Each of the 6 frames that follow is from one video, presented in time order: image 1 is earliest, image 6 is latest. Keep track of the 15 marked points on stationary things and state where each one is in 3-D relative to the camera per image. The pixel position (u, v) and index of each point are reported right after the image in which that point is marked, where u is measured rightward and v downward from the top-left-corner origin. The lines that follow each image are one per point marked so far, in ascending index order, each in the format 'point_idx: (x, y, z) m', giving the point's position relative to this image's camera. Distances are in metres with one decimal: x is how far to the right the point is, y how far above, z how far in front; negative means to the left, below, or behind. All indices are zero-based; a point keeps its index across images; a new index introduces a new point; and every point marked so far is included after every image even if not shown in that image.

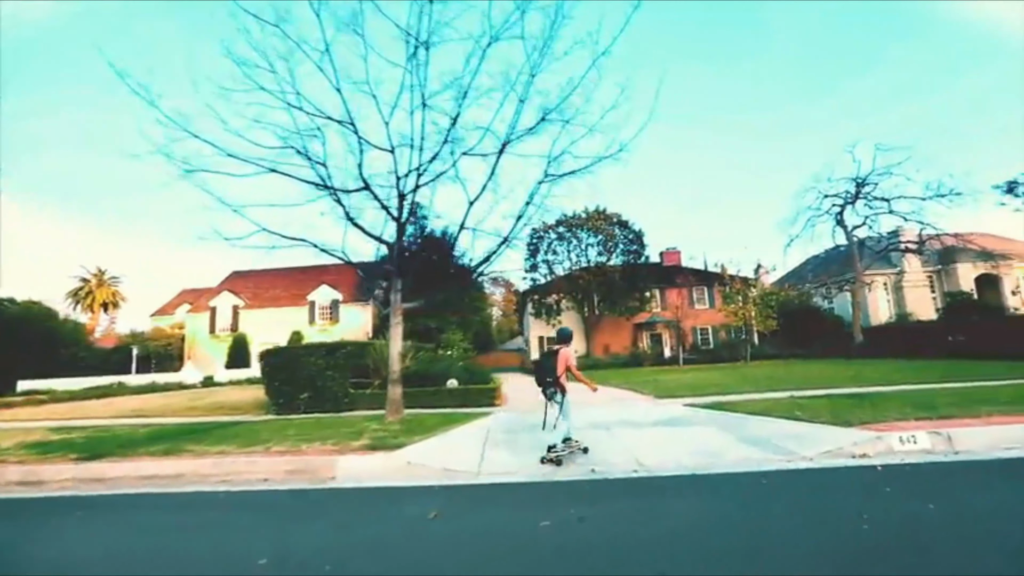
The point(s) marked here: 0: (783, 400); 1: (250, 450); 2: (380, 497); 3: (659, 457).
0: (+5.0, -2.1, +9.9) m
1: (-3.4, -2.1, +6.8) m
2: (-1.3, -2.0, +5.2) m
3: (+1.9, -2.2, +6.8) m
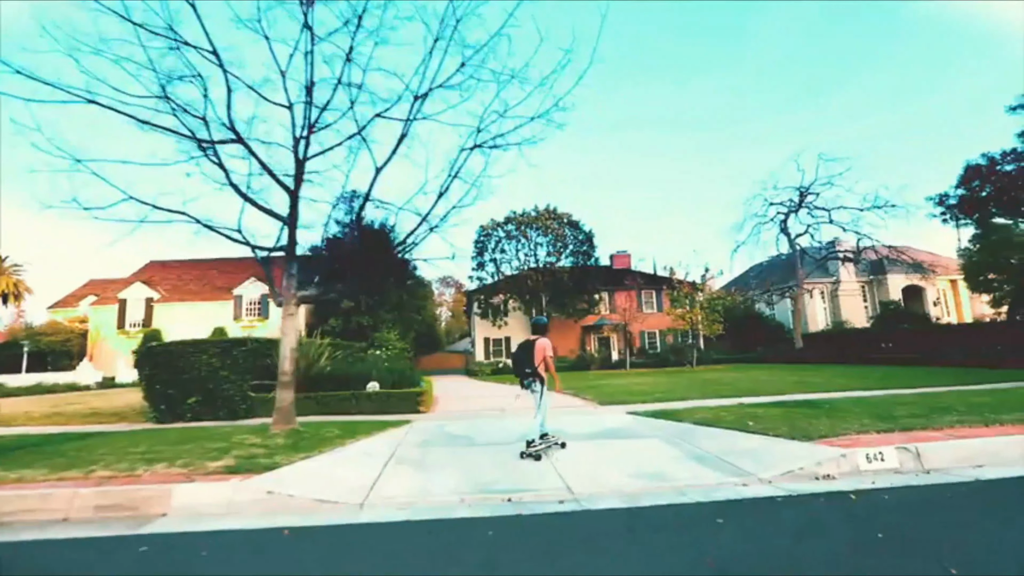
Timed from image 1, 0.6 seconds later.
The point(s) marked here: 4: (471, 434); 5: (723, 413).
0: (+3.7, -2.1, +8.9) m
1: (-4.4, -1.8, +5.2) m
2: (-2.2, -1.8, +3.7) m
3: (+0.9, -2.0, +5.6) m
4: (-0.7, -2.3, +8.4) m
5: (+3.5, -2.1, +8.8) m
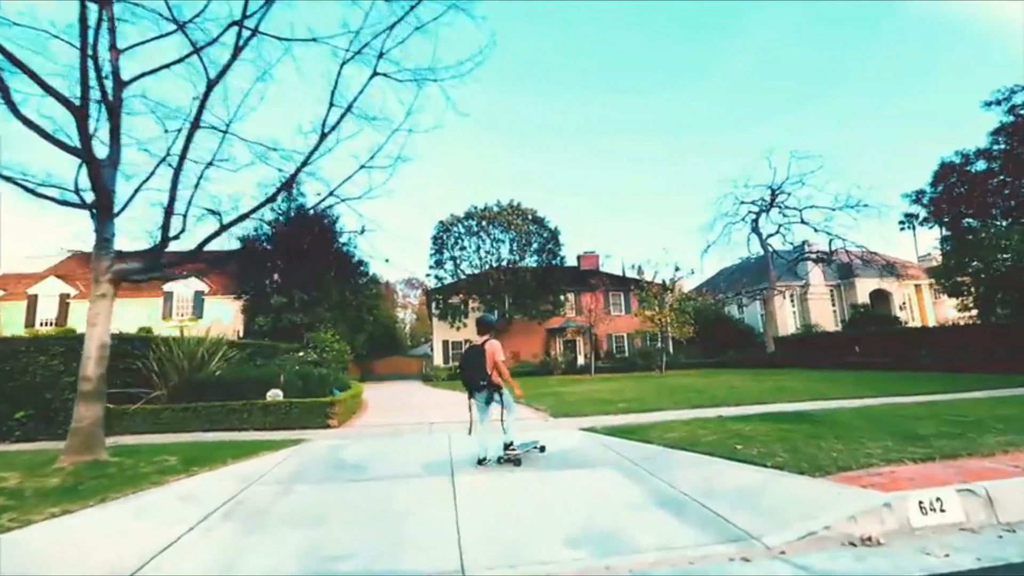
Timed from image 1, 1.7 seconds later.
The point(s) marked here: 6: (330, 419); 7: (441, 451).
0: (+2.7, -1.8, +7.0) m
1: (-5.2, -1.5, +2.9) m
2: (-2.9, -1.5, +1.5) m
3: (0.0, -1.7, +3.5) m
4: (-1.7, -2.1, +6.2) m
5: (+2.4, -1.8, +6.9) m
6: (-3.3, -2.3, +9.5) m
7: (-0.9, -2.1, +6.8) m
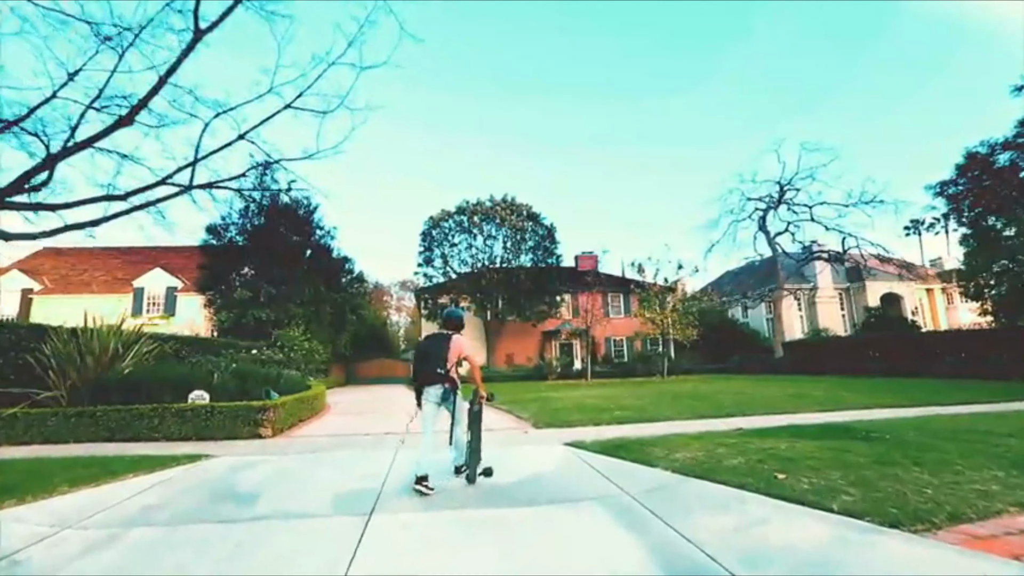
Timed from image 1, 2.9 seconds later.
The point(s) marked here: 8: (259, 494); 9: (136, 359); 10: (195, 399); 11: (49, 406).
0: (+2.2, -1.6, +5.3) m
1: (-5.7, -1.1, +1.2) m
2: (-3.3, -1.1, -0.2) m
3: (-0.4, -1.4, +1.8) m
4: (-2.1, -1.7, +4.5) m
5: (+2.0, -1.6, +5.2) m
6: (-3.7, -2.0, +7.8) m
7: (-1.4, -1.8, +5.1) m
8: (-2.1, -1.7, +4.5) m
9: (-6.3, -1.2, +8.9) m
10: (-4.8, -1.7, +8.1) m
11: (-6.9, -1.8, +8.0) m
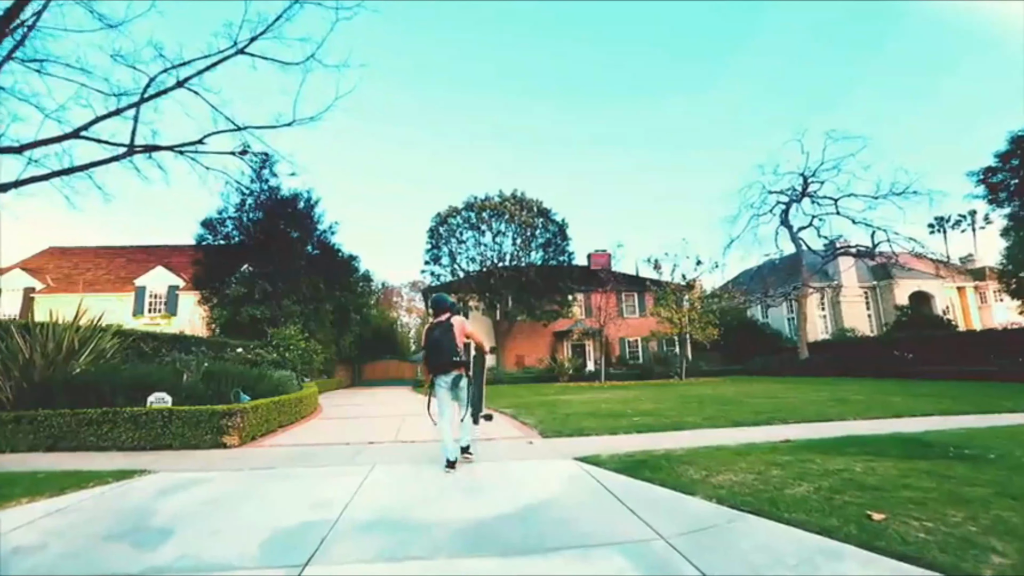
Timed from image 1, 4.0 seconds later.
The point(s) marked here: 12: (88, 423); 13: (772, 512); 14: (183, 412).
0: (+2.2, -1.4, +4.2) m
1: (-5.8, -0.9, +0.2) m
2: (-3.5, -0.9, -1.2) m
3: (-0.5, -1.2, +0.7) m
4: (-2.2, -1.6, +3.5) m
5: (+2.0, -1.4, +4.1) m
6: (-3.7, -1.9, +6.8) m
7: (-1.4, -1.6, +4.0) m
8: (-2.1, -1.6, +3.4) m
9: (-6.3, -1.0, +8.0) m
10: (-4.8, -1.5, +7.1) m
11: (-6.9, -1.6, +7.0) m
12: (-5.3, -1.7, +6.6) m
13: (+1.5, -1.3, +3.2) m
14: (-4.2, -1.6, +6.8) m
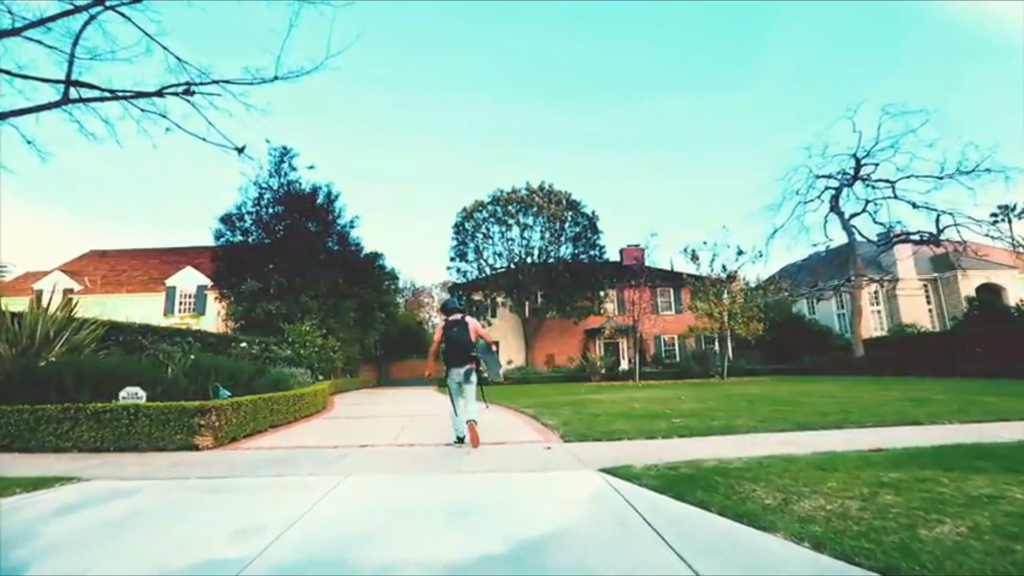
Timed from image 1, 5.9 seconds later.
0: (+2.2, -1.1, +2.9) m
1: (-6.0, -0.7, -0.5) m
2: (-3.8, -0.7, -2.1) m
3: (-0.8, -0.9, -0.3) m
4: (-2.2, -1.3, +2.5) m
5: (+2.0, -1.1, +2.9) m
6: (-3.5, -1.7, +5.9) m
7: (-1.4, -1.3, +3.0) m
8: (-2.2, -1.3, +2.4) m
9: (-6.0, -0.8, +7.3) m
10: (-4.6, -1.3, +6.3) m
11: (-6.7, -1.4, +6.3) m
12: (-5.1, -1.5, +5.8) m
13: (+1.5, -1.0, +2.0) m
14: (-4.0, -1.4, +5.9) m
